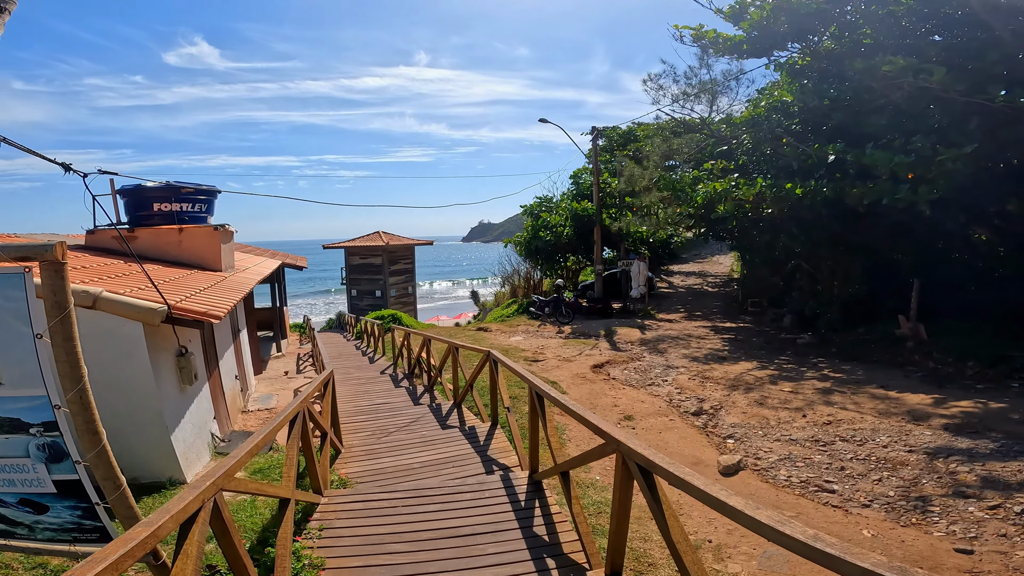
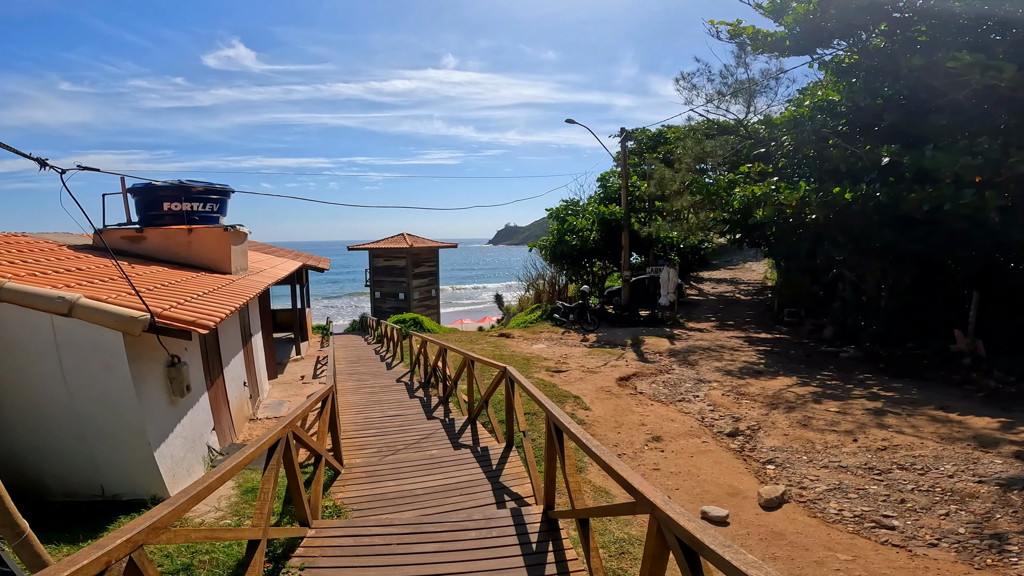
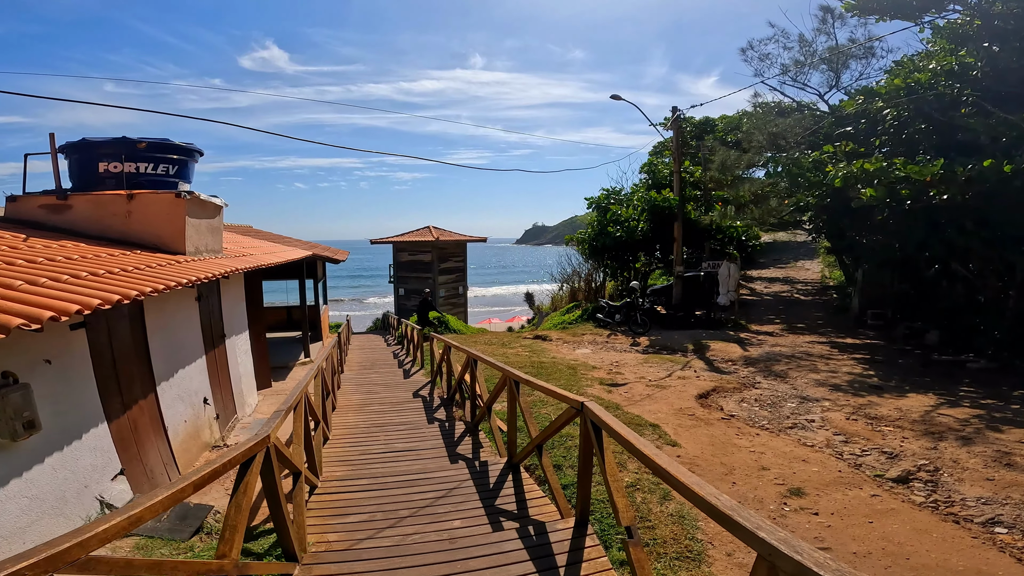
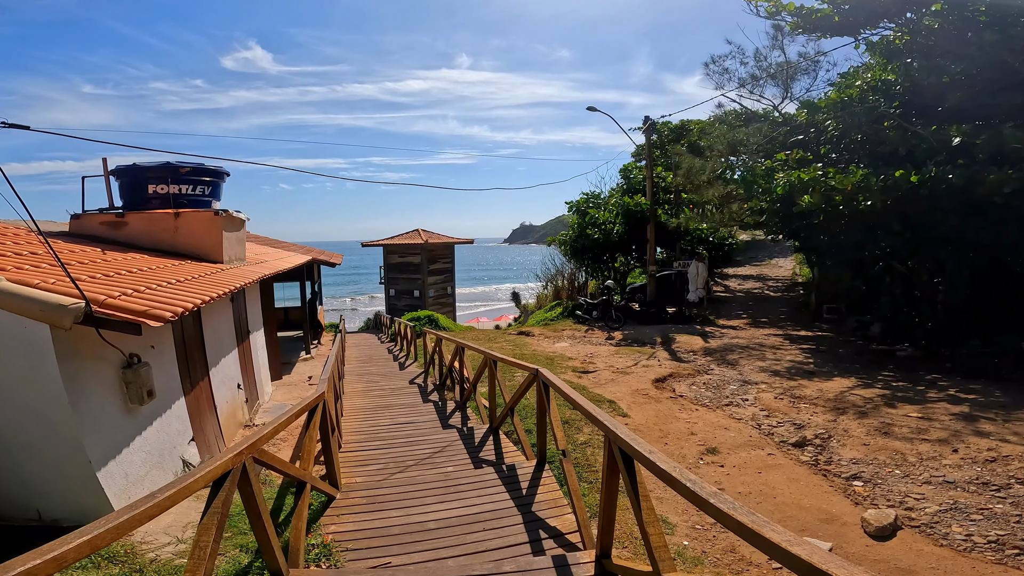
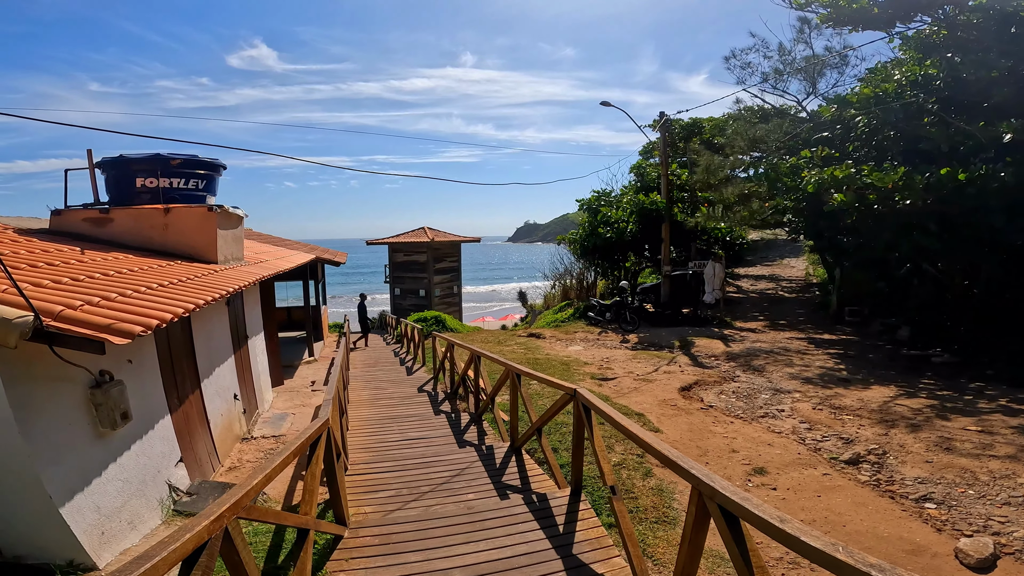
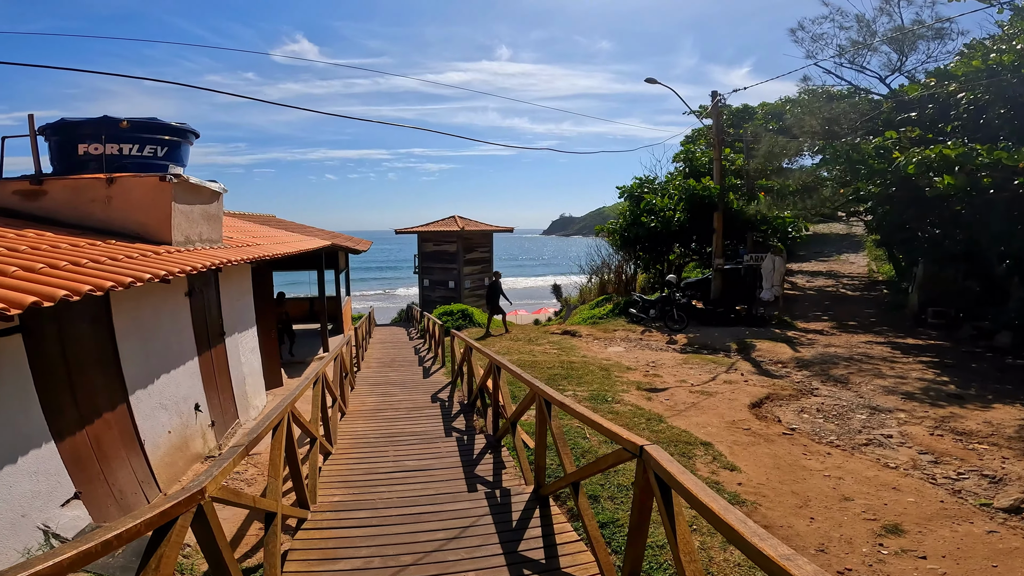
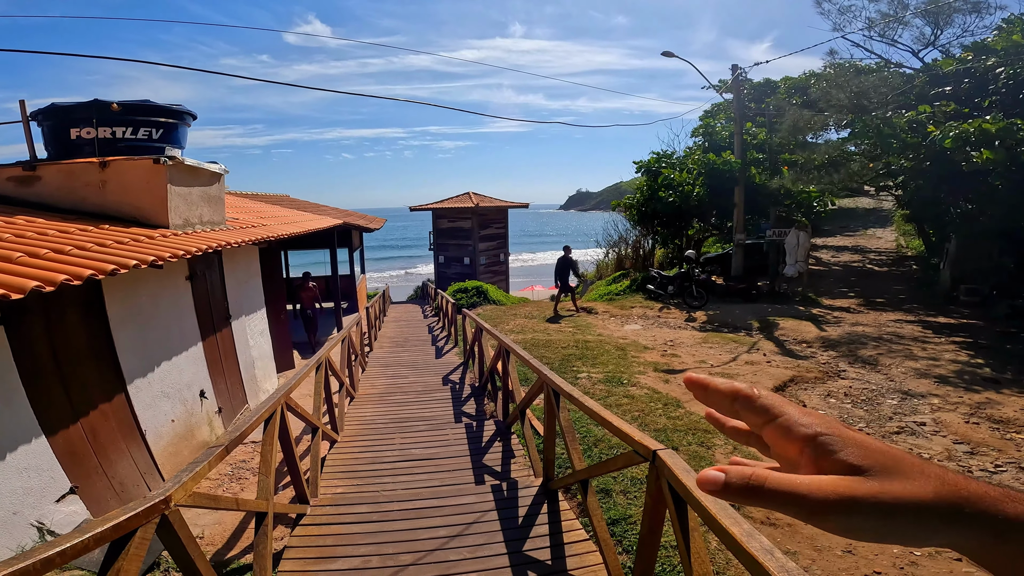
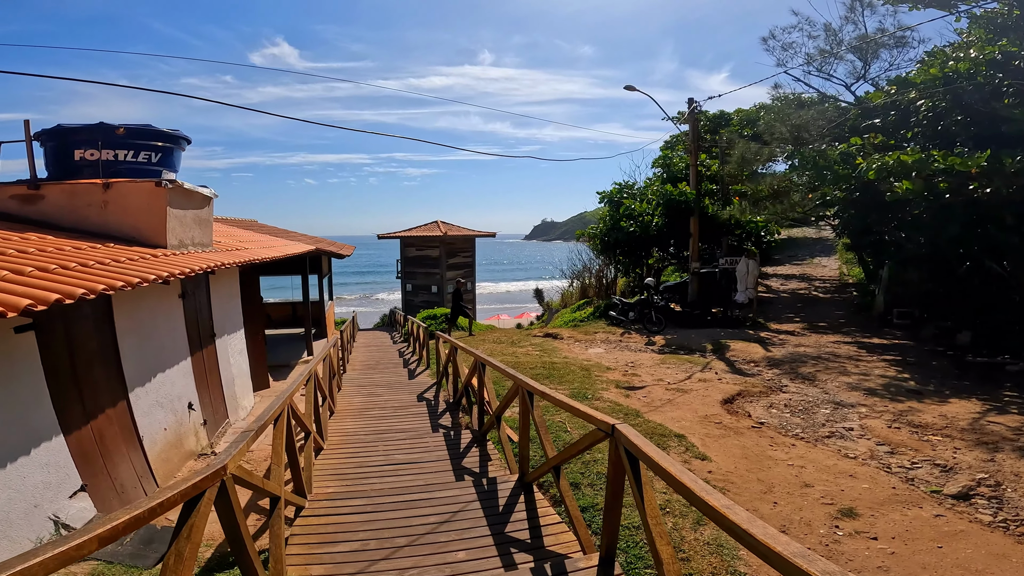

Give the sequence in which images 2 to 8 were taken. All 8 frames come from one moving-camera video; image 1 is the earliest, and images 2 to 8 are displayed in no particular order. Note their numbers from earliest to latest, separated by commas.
2, 4, 5, 3, 8, 6, 7
